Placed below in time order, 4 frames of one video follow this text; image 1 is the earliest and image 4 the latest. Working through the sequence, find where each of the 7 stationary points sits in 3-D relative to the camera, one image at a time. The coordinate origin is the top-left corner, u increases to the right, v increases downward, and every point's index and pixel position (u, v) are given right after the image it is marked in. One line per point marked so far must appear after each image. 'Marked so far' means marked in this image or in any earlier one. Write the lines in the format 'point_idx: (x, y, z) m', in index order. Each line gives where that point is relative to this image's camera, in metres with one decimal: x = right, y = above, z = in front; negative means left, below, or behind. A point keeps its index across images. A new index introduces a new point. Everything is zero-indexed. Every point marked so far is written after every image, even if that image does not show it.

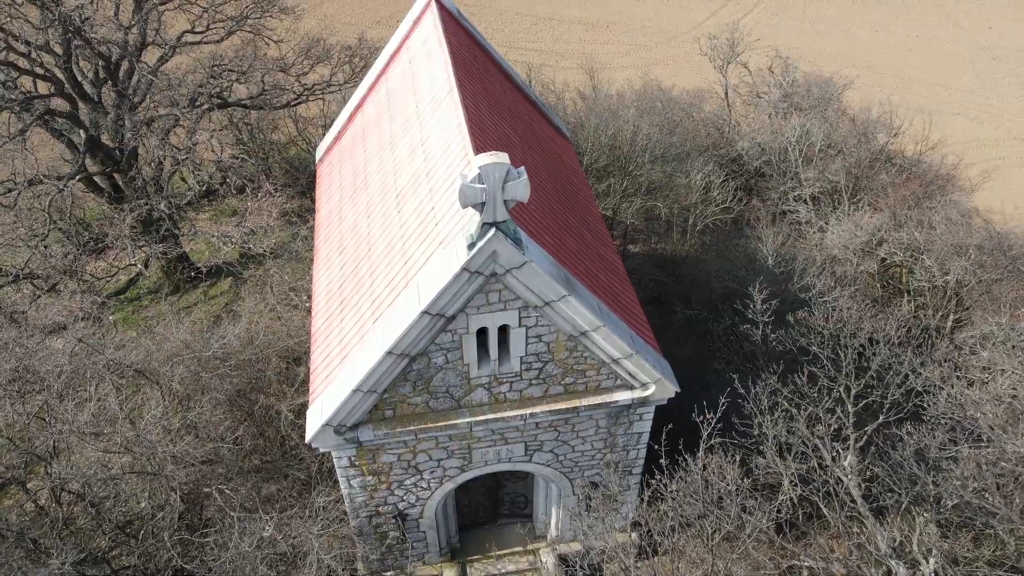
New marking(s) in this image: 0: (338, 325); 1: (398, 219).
0: (-2.2, -0.5, +9.3) m
1: (-1.4, +0.8, +9.3) m
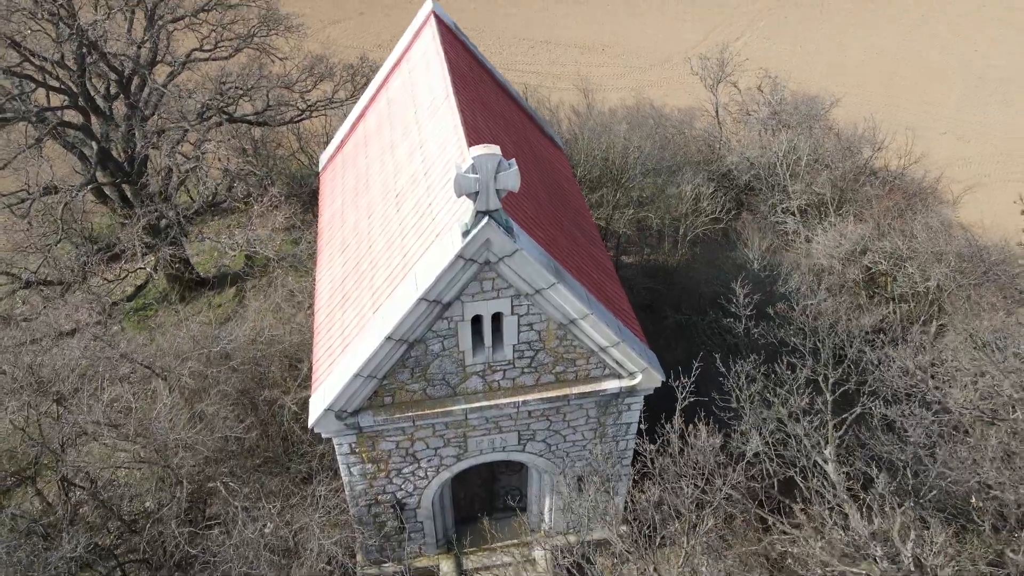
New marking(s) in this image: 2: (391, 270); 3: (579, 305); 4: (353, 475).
0: (-2.3, -0.4, +9.8) m
1: (-1.5, +0.9, +9.8) m
2: (-1.5, +0.2, +9.1) m
3: (+0.8, -0.2, +8.6) m
4: (-2.1, -2.5, +10.1) m
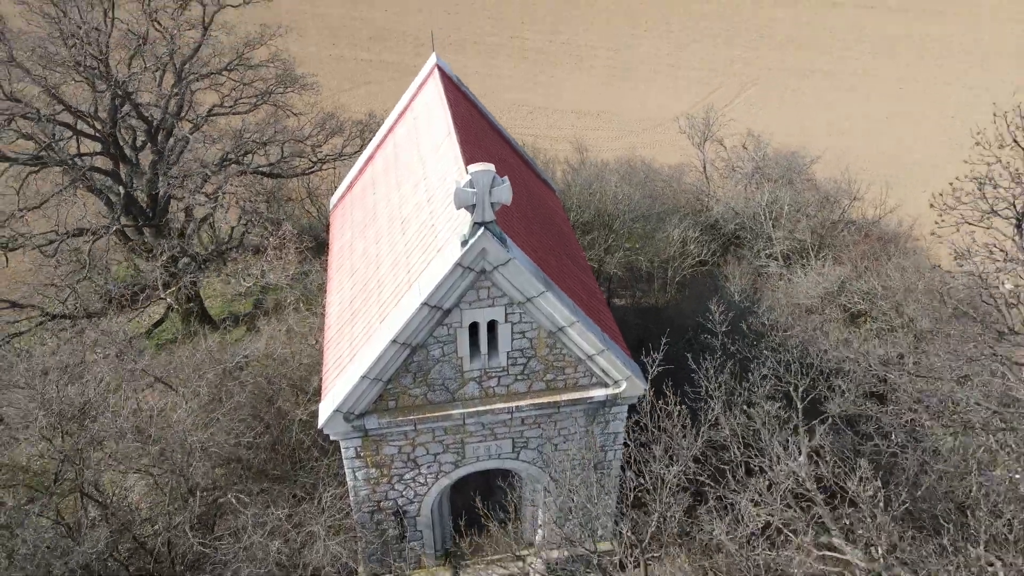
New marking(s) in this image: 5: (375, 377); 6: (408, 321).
0: (-2.3, -0.6, +10.7) m
1: (-1.6, +0.7, +10.8) m
2: (-1.5, 0.0, +10.1) m
3: (+0.7, -0.3, +9.5) m
4: (-2.2, -2.8, +10.8) m
5: (-1.7, -1.1, +9.6) m
6: (-1.3, -0.4, +9.2) m
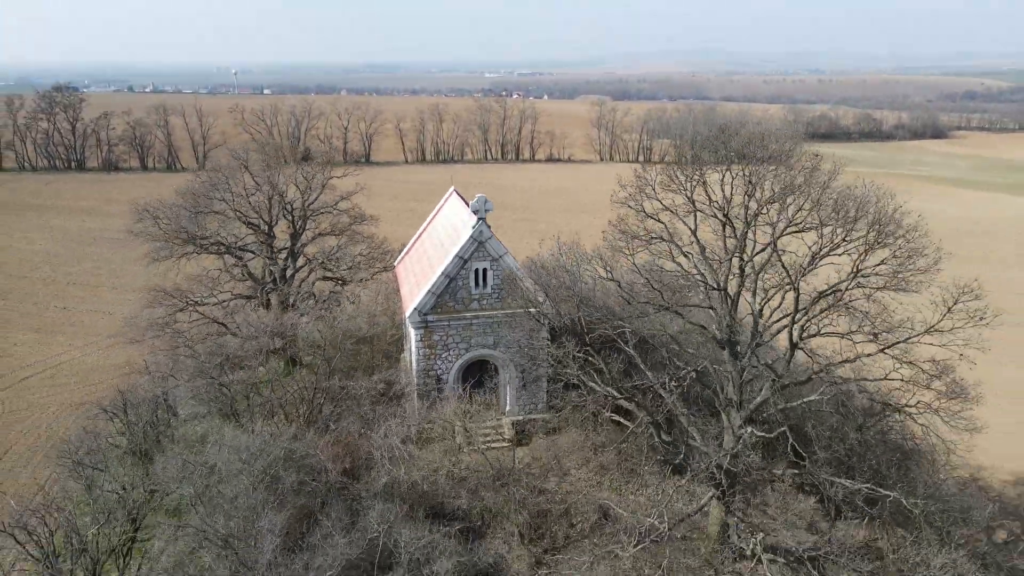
0: (-2.9, 0.0, +23.2) m
1: (-2.2, +1.2, +23.7) m
2: (-2.1, +0.8, +22.8) m
3: (+0.1, +0.7, +22.3) m
4: (-2.8, -2.0, +22.6) m
5: (-2.3, -0.1, +22.0) m
6: (-1.8, +0.7, +21.8) m
